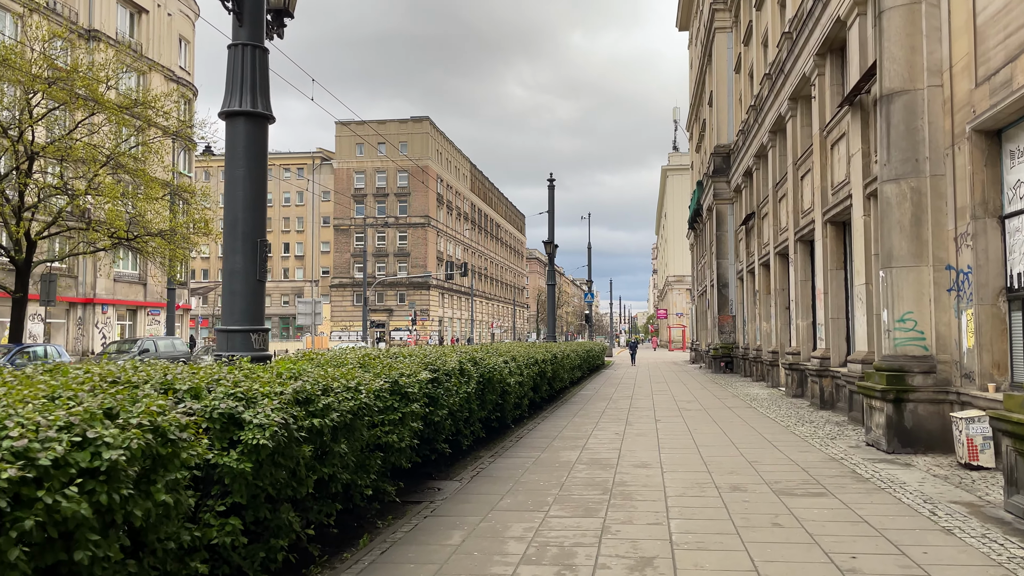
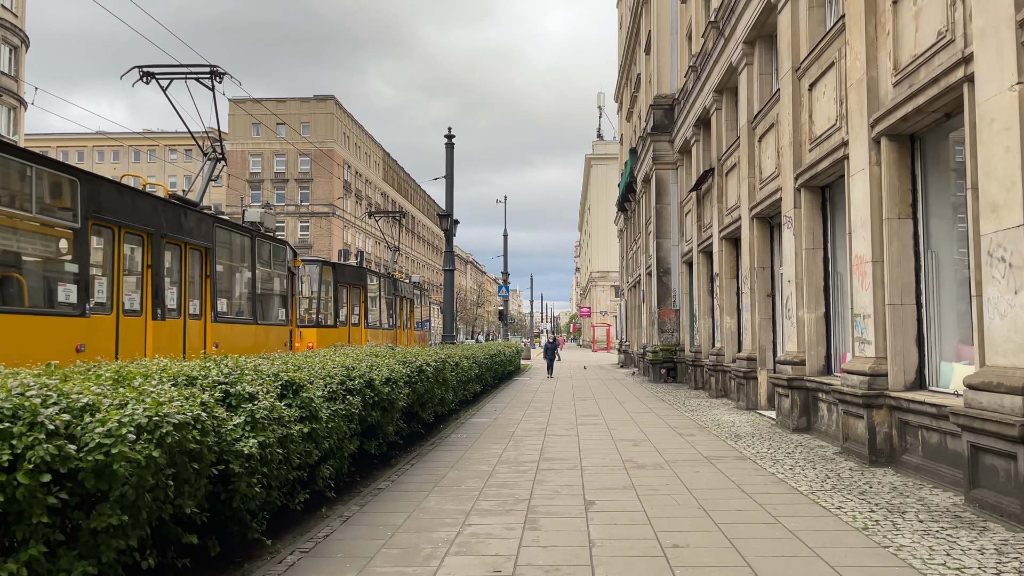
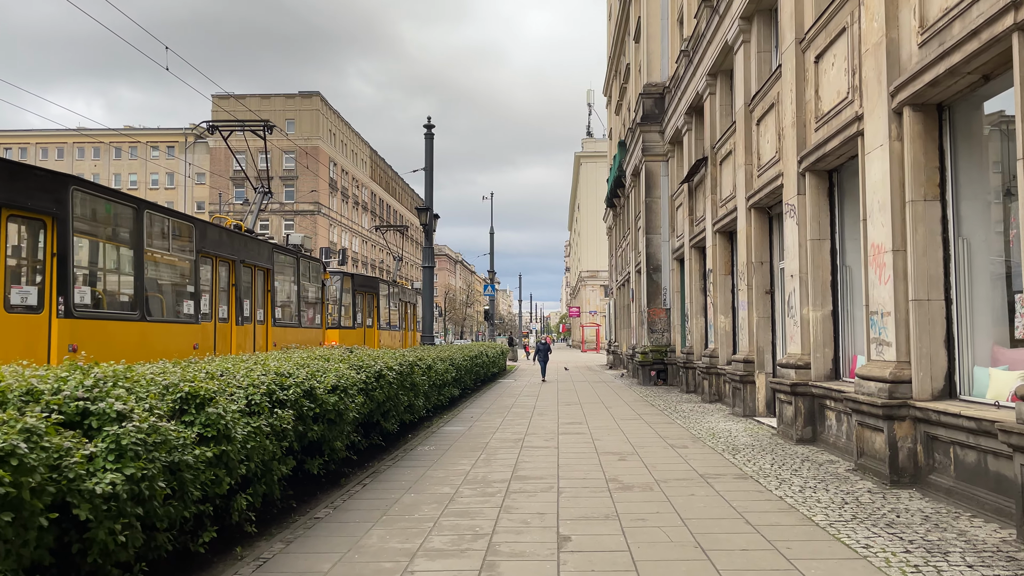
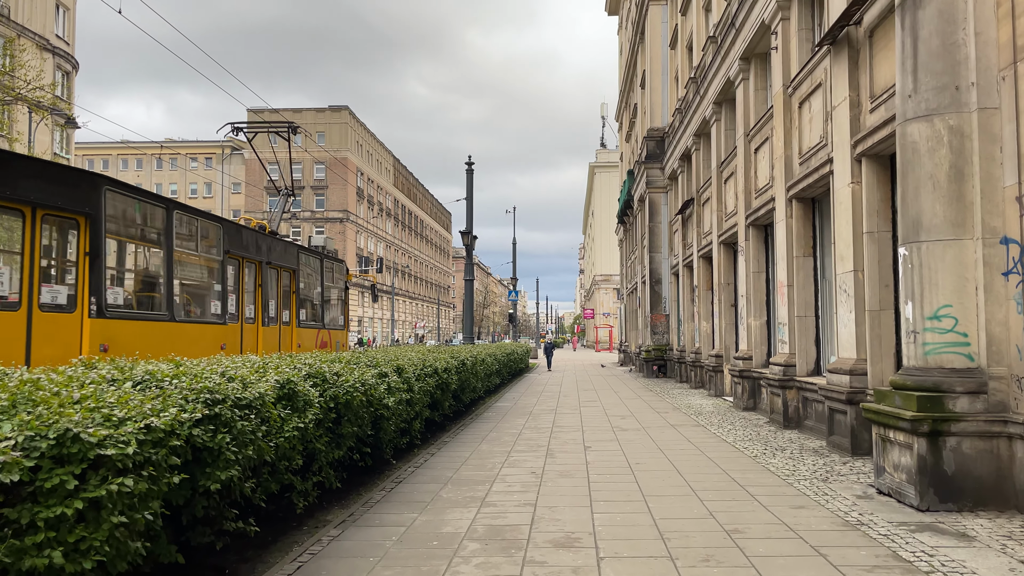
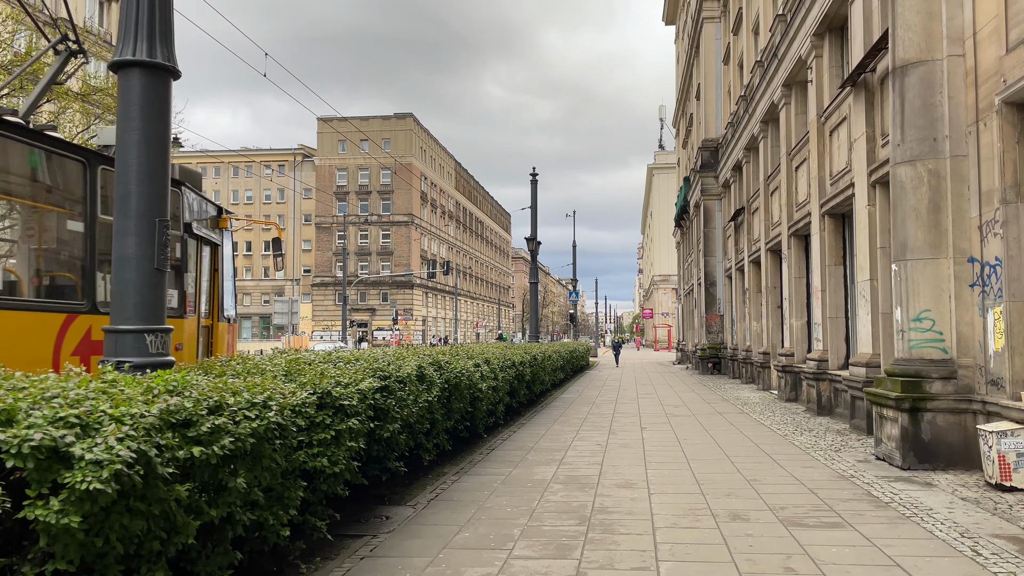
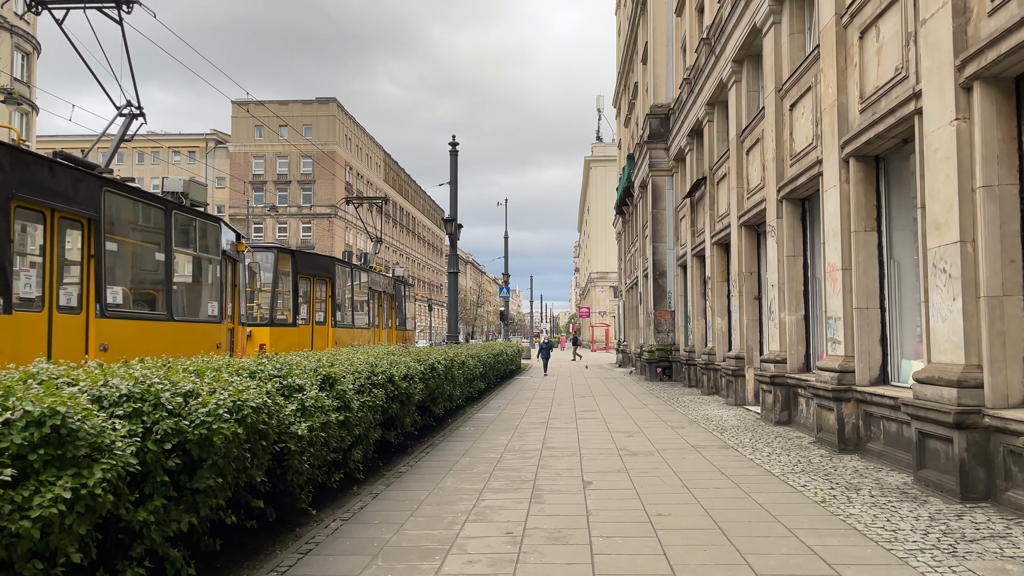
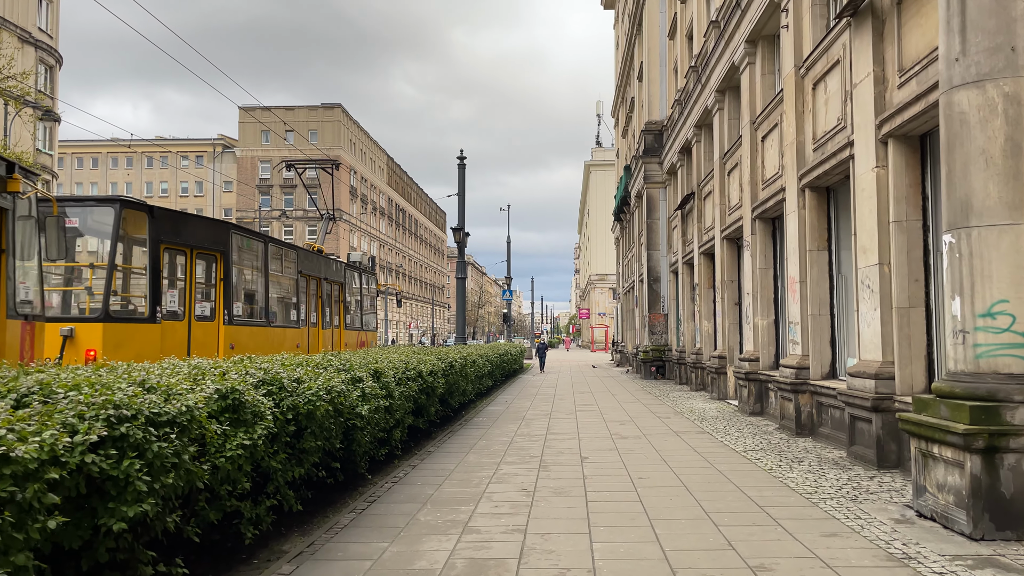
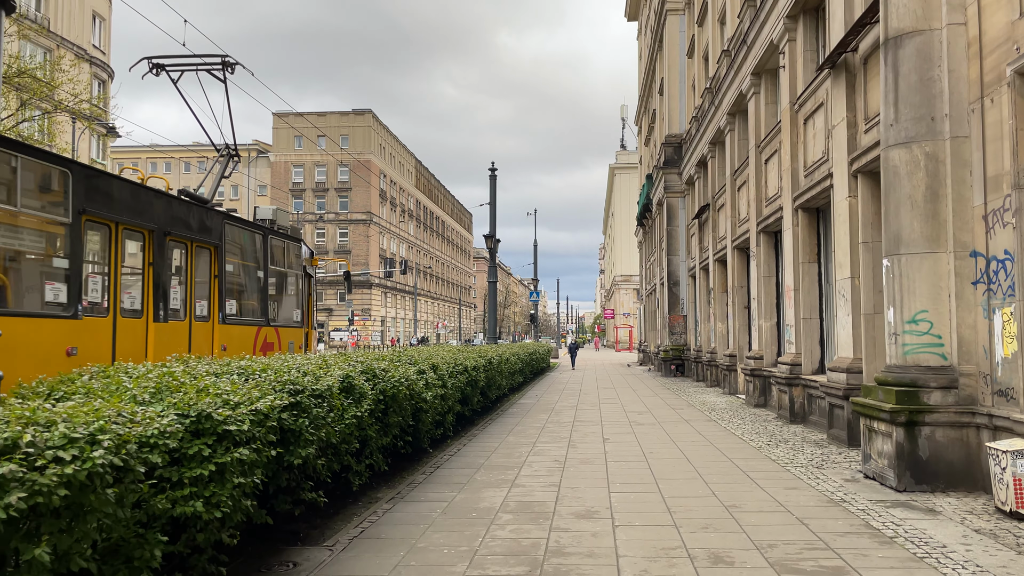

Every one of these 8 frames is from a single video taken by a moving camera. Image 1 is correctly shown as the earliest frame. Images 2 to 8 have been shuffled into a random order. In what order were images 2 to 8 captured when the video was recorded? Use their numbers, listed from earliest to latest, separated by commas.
5, 8, 4, 7, 6, 2, 3
